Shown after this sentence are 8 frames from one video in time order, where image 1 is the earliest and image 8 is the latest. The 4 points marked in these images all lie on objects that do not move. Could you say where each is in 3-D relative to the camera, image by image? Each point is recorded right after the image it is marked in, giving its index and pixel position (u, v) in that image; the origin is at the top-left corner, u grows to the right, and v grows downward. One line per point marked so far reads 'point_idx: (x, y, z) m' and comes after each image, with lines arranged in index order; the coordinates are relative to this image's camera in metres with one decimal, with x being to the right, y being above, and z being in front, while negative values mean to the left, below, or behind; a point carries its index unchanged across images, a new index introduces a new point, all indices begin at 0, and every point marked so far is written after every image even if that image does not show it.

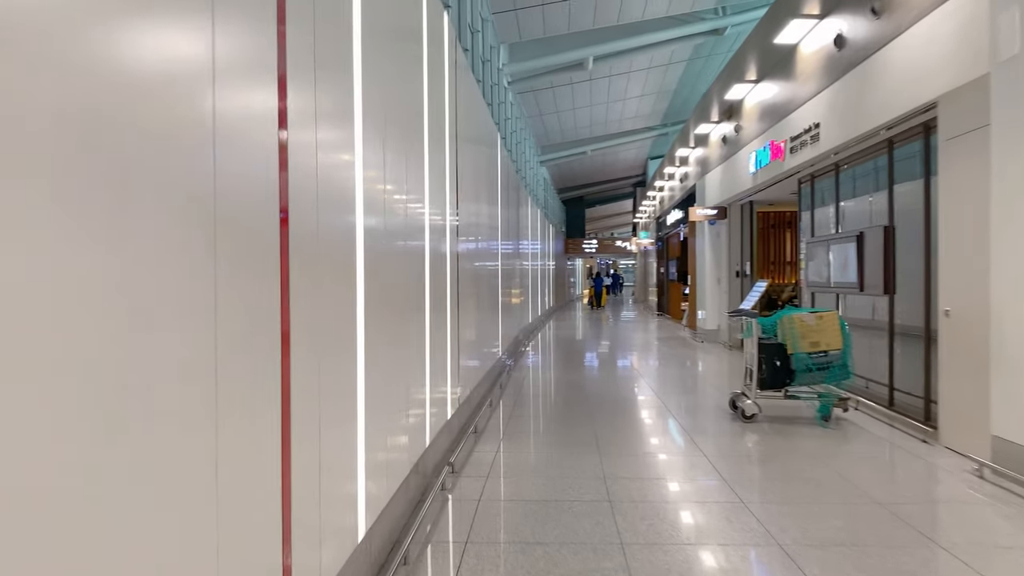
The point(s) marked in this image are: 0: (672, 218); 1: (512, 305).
0: (+3.1, +1.3, +15.1) m
1: (0.0, -0.1, +11.3) m
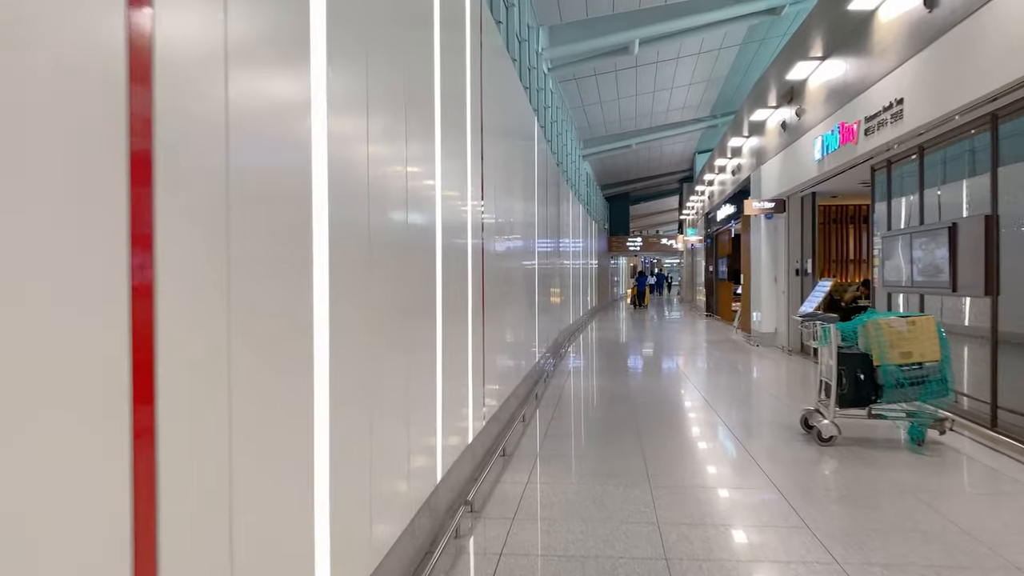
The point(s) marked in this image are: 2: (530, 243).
0: (+3.8, +1.4, +14.2) m
1: (+0.6, -0.1, +10.6) m
2: (+0.3, +0.4, +8.1) m
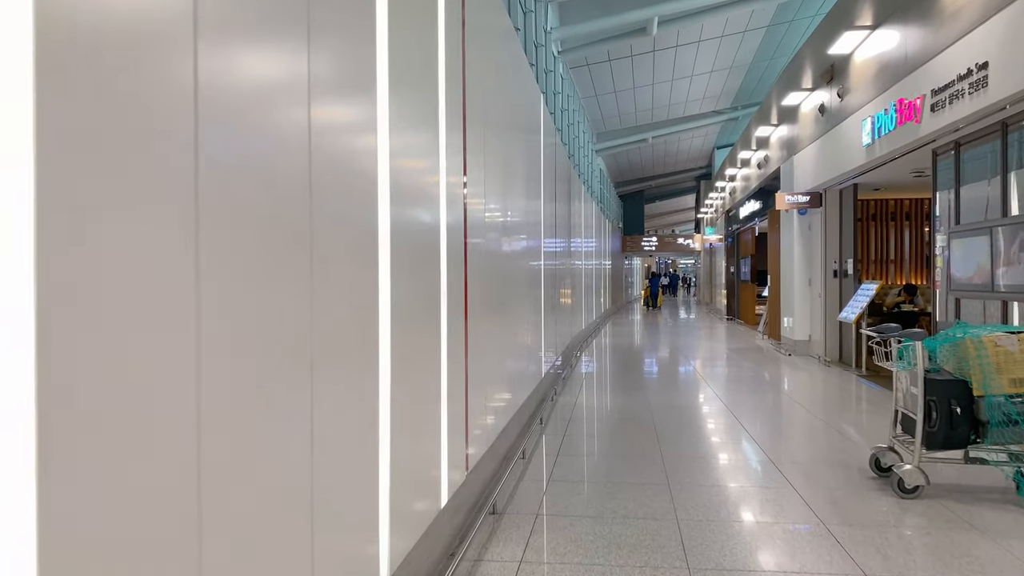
0: (+3.9, +1.3, +13.3) m
1: (+0.7, -0.2, +9.8) m
2: (+0.3, +0.4, +7.3) m
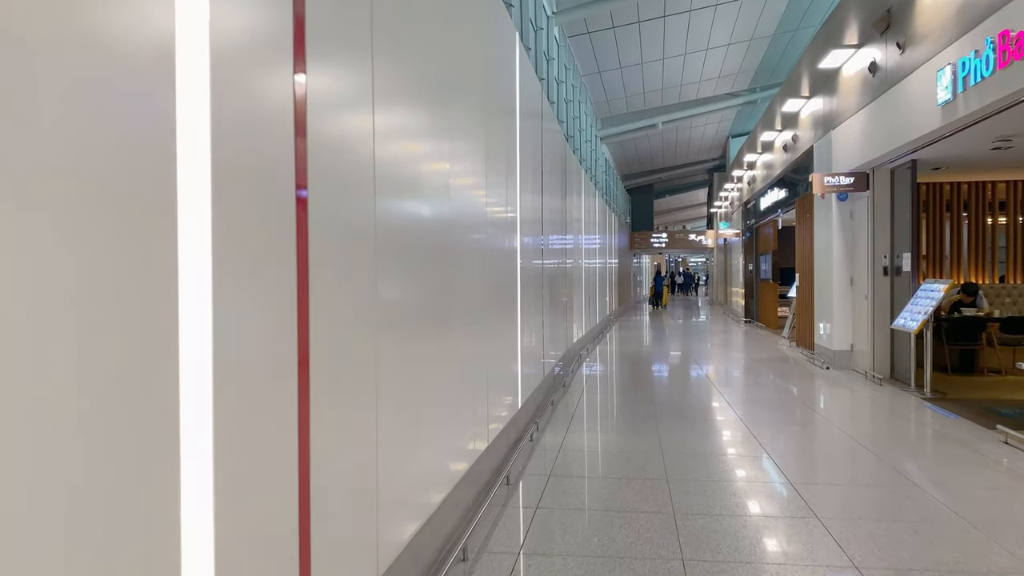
0: (+3.9, +1.3, +11.9) m
1: (+0.5, -0.2, +8.4) m
2: (+0.1, +0.4, +5.9) m
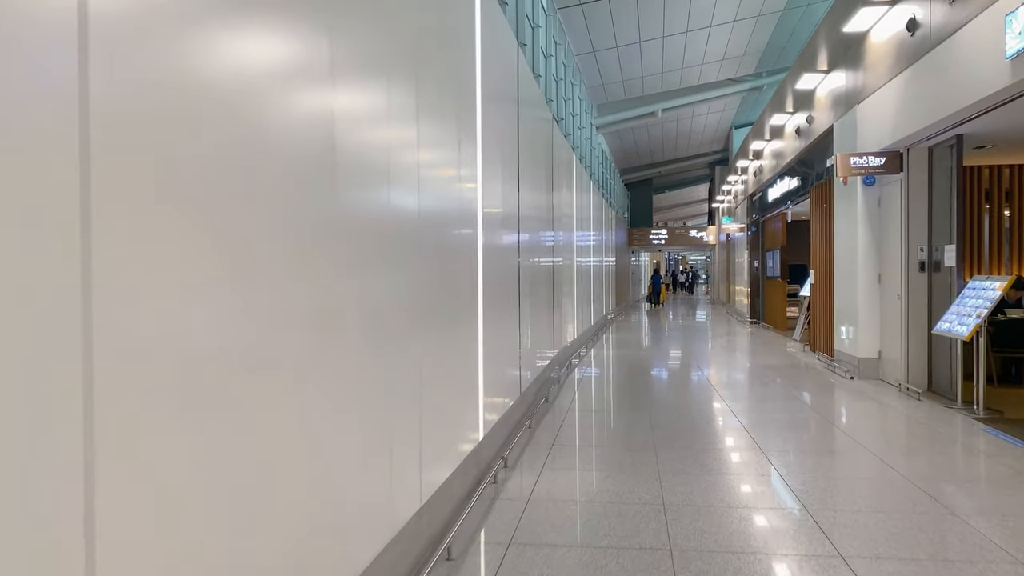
0: (+3.7, +1.3, +11.0) m
1: (+0.4, -0.2, +7.5) m
2: (0.0, +0.4, +5.0) m
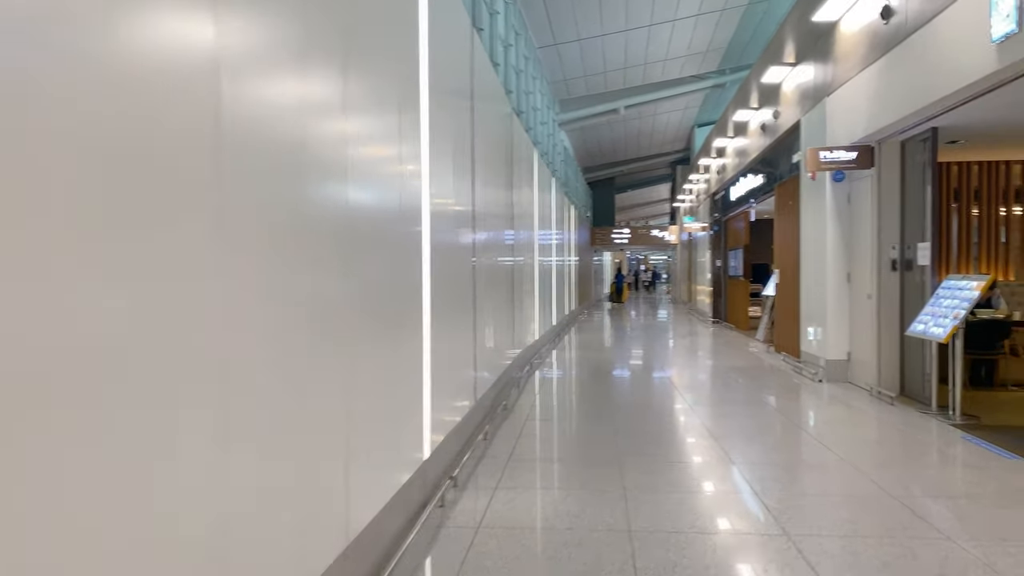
0: (+3.1, +1.3, +10.9) m
1: (0.0, -0.2, +7.2) m
2: (-0.3, +0.4, +4.7) m
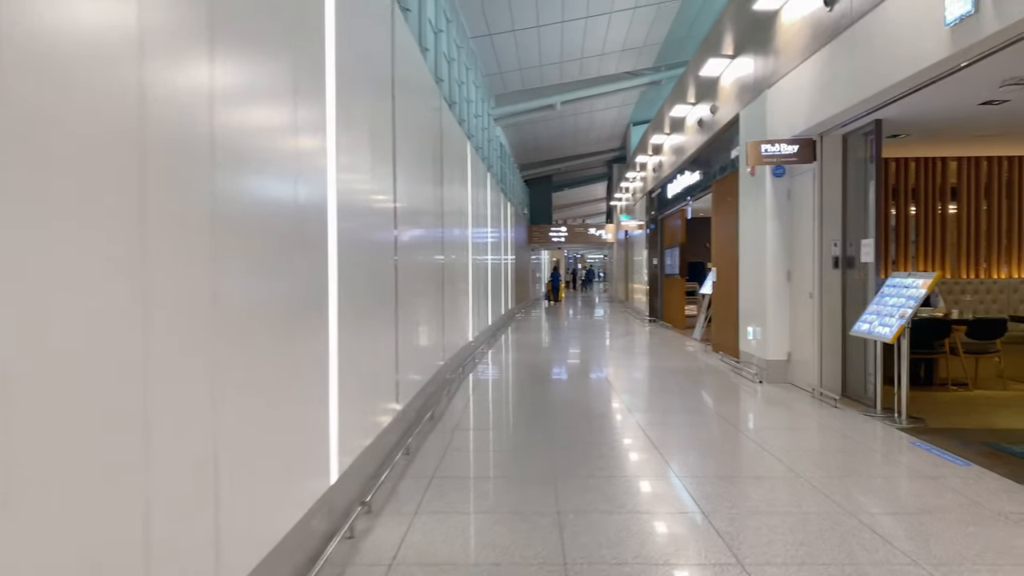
0: (+2.2, +1.4, +10.7) m
1: (-0.6, -0.1, +6.8) m
2: (-0.7, +0.4, +4.3) m
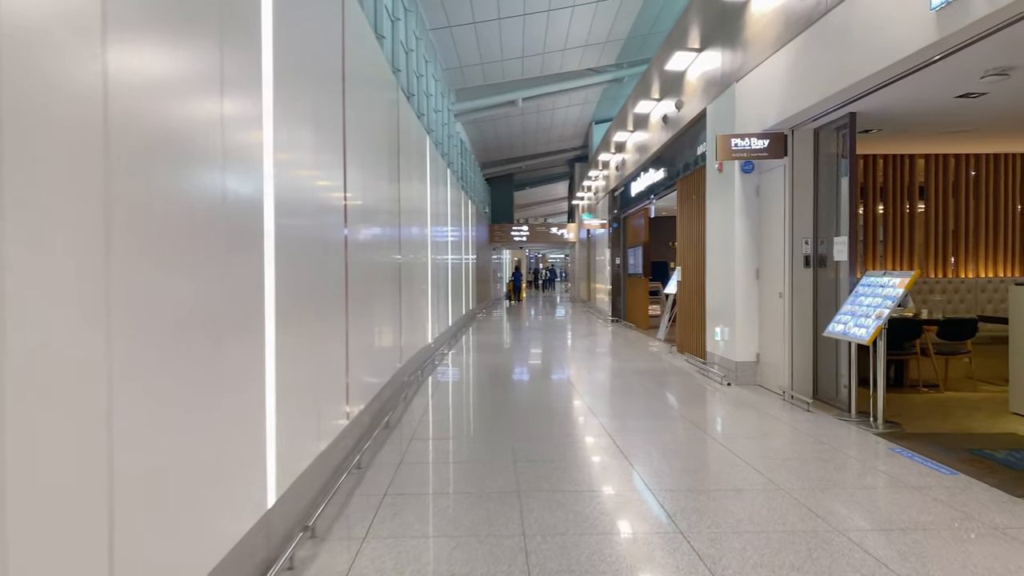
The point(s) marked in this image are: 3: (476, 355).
0: (+1.7, +1.4, +10.6) m
1: (-0.9, -0.1, +6.5) m
2: (-0.9, +0.4, +4.0) m
3: (-0.5, -0.9, +10.2) m
